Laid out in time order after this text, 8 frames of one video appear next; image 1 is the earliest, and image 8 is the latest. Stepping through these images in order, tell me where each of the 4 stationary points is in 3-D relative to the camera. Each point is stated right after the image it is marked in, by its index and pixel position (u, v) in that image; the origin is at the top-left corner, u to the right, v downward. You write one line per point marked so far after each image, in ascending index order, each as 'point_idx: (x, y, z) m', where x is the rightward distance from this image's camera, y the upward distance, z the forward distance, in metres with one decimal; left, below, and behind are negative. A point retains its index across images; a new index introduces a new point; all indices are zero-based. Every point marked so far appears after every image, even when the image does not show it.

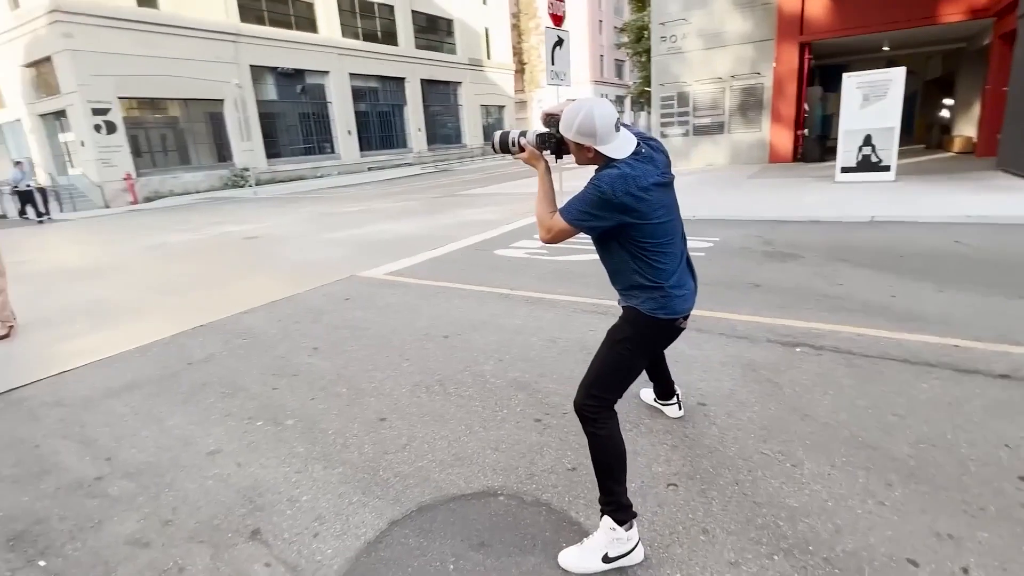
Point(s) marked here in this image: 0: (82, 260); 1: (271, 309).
0: (-7.5, +0.5, +9.4) m
1: (-2.4, -0.2, +5.4) m
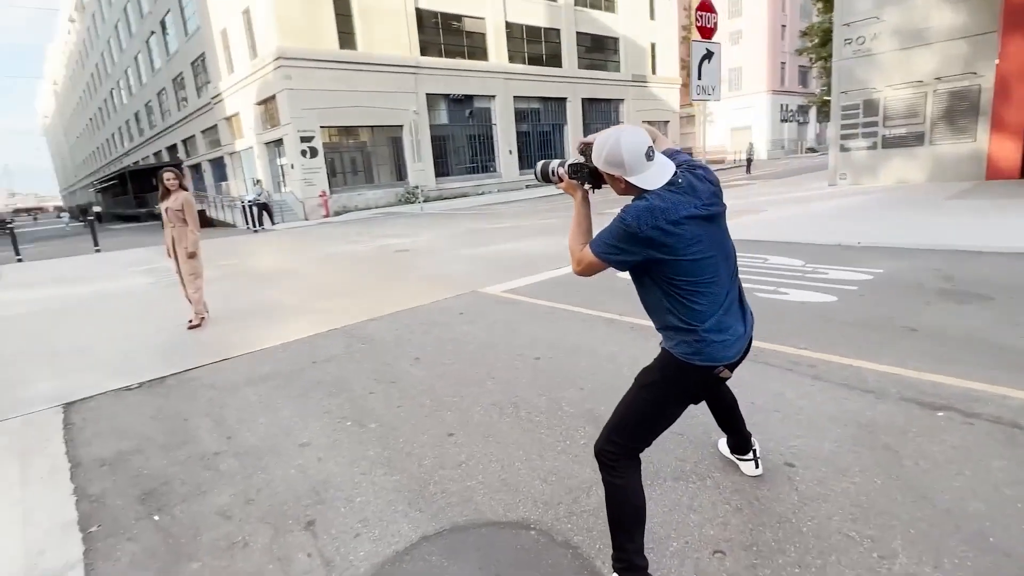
0: (-5.0, +0.5, +11.2) m
1: (-1.3, -0.3, +6.0) m
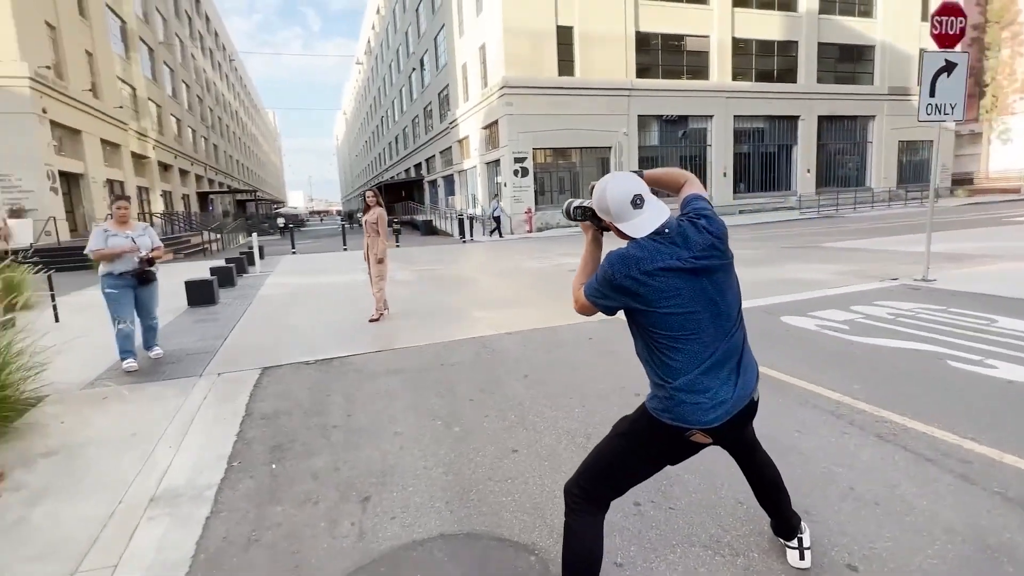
0: (-1.2, +0.4, +12.6) m
1: (+0.2, -0.5, +6.3) m
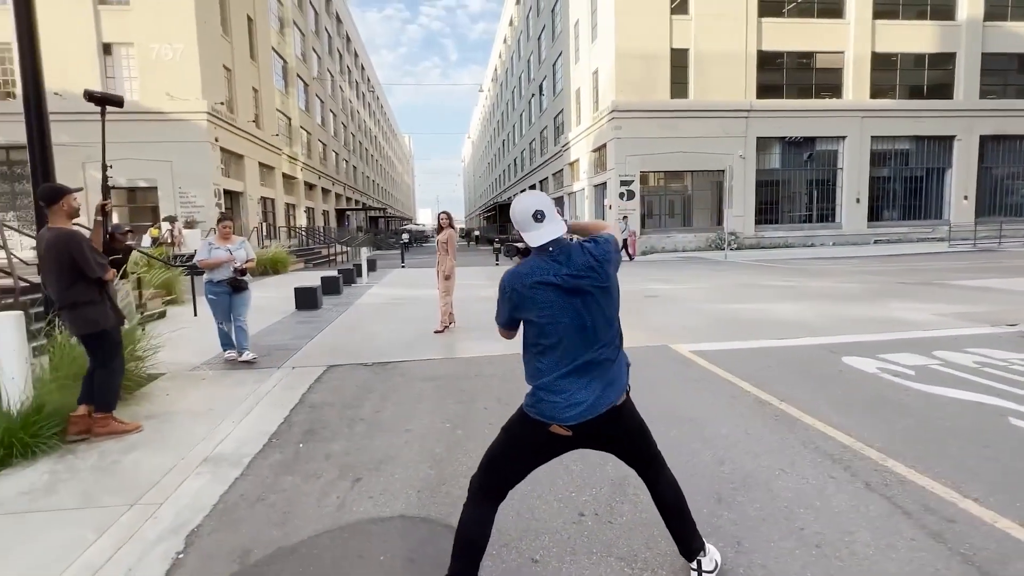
0: (+0.7, -0.1, +13.0) m
1: (+0.7, -0.8, +6.5) m
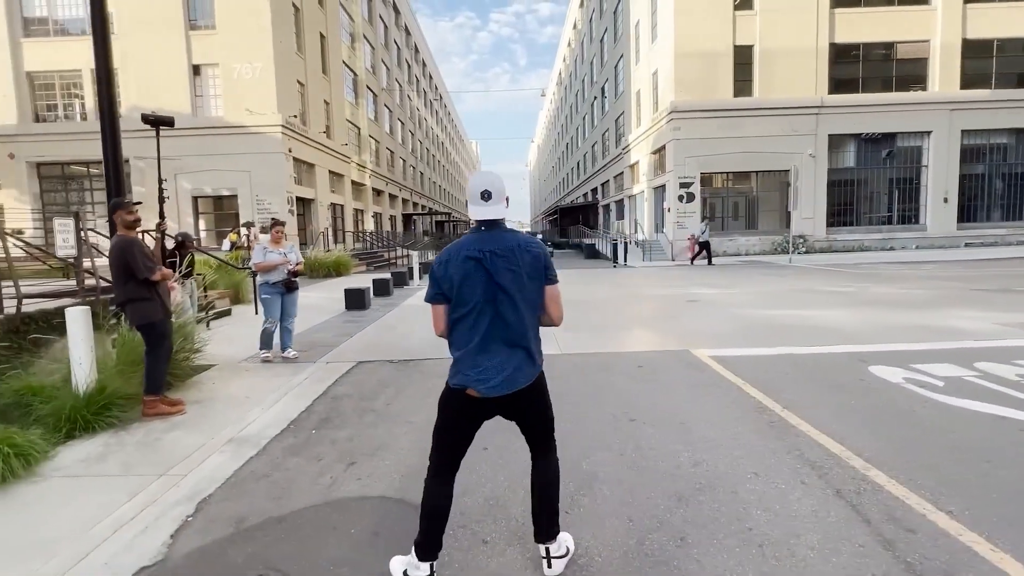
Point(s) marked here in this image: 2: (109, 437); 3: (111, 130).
0: (+1.8, -0.2, +13.1) m
1: (+0.9, -0.8, +6.7) m
2: (-3.4, -1.2, +4.5) m
3: (-4.4, +1.7, +6.0) m
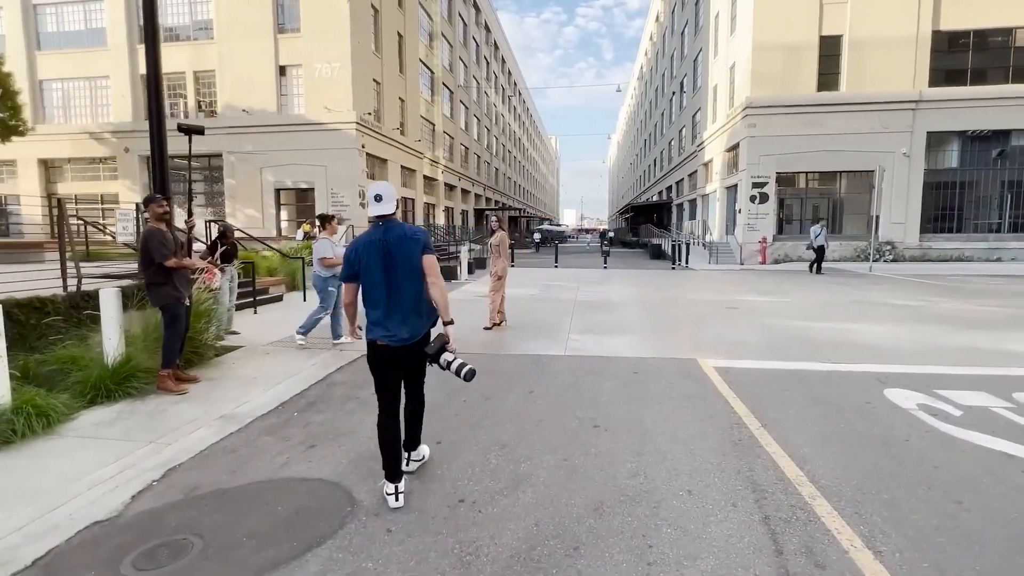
0: (+2.7, -0.2, +12.8) m
1: (+0.9, -0.9, +6.6) m
2: (-3.6, -1.1, +5.1) m
3: (-4.4, +1.9, +6.6) m
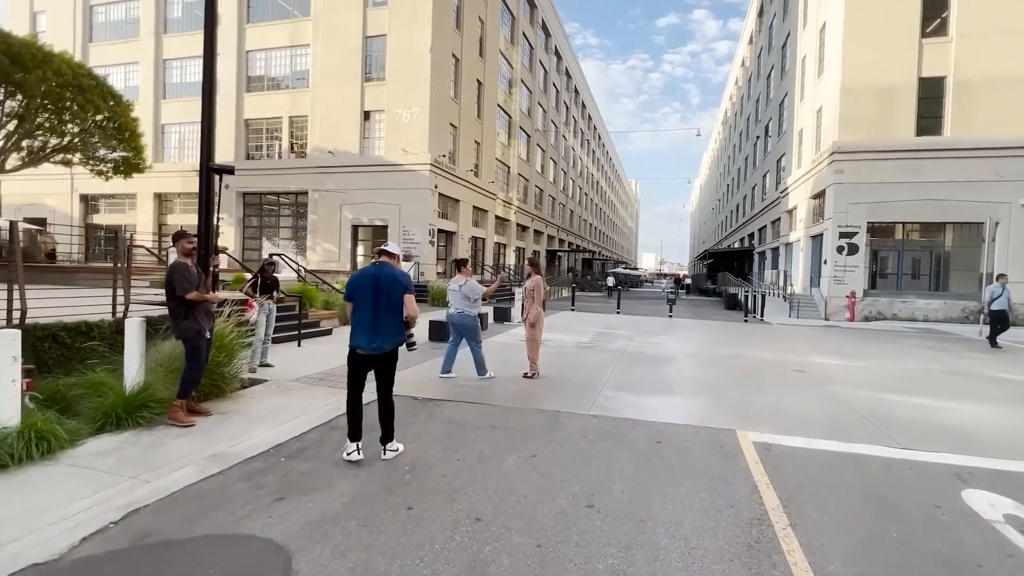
0: (+3.7, -1.4, +12.0) m
1: (+1.1, -1.5, +6.0) m
2: (-3.6, -1.4, +5.1) m
3: (-4.0, +1.5, +7.0) m
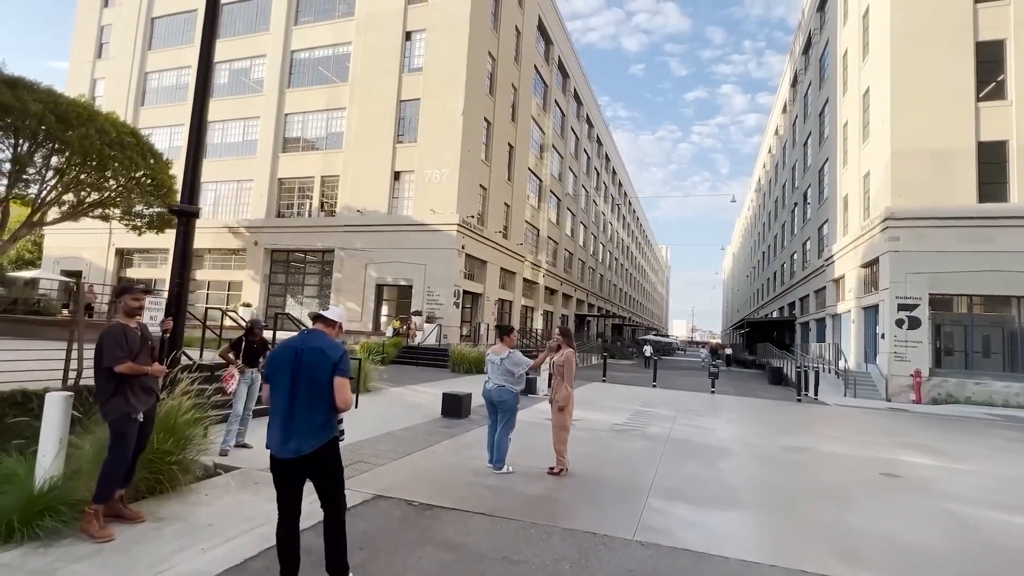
0: (+4.2, -2.8, +10.2) m
1: (+1.3, -2.2, +4.4) m
2: (-3.5, -1.9, +3.8) m
3: (-3.7, +0.8, +6.0) m
